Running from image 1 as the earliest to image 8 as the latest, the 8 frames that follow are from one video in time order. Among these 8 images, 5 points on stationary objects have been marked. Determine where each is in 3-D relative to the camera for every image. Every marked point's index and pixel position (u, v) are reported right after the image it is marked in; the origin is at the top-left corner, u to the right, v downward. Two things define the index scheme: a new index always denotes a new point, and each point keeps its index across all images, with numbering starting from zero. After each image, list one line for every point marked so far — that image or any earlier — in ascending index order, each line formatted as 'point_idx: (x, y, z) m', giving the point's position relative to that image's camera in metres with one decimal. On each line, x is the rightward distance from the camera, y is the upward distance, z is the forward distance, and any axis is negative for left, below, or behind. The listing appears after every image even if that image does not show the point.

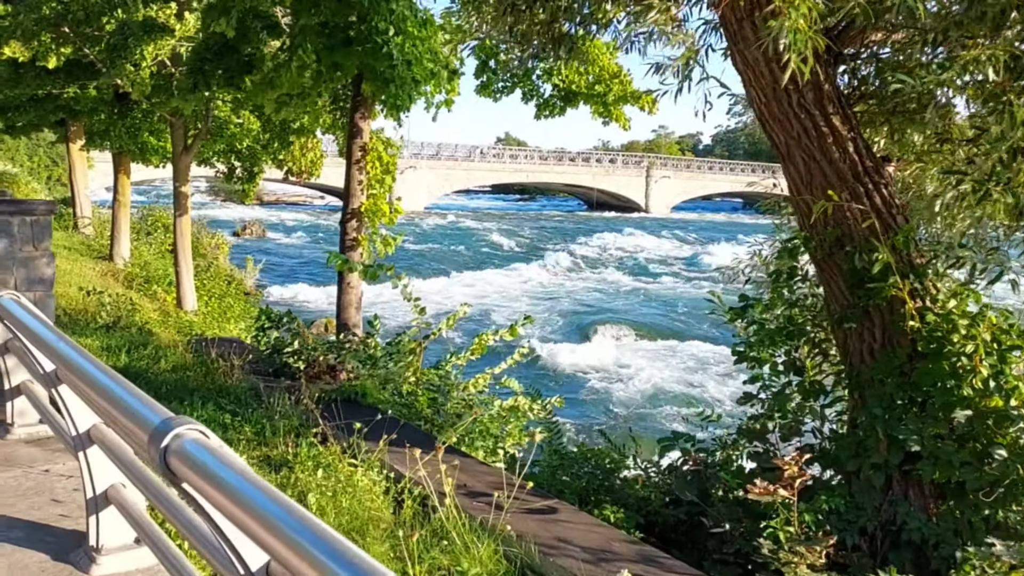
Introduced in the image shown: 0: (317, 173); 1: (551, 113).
0: (-3.5, +2.0, +14.7) m
1: (+0.4, +1.9, +9.1) m
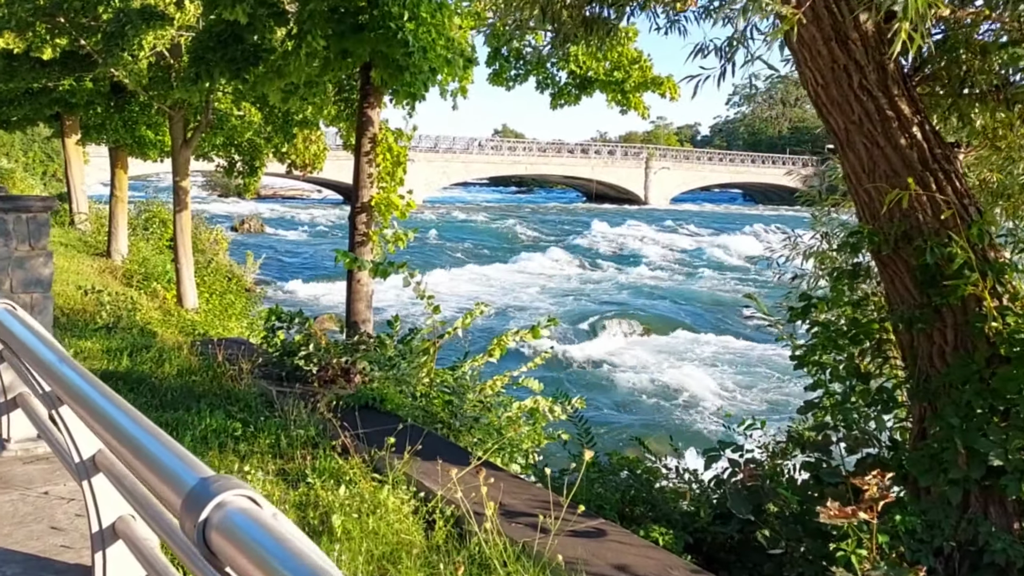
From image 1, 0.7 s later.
0: (-3.3, +2.1, +14.3) m
1: (+0.6, +2.0, +8.7) m
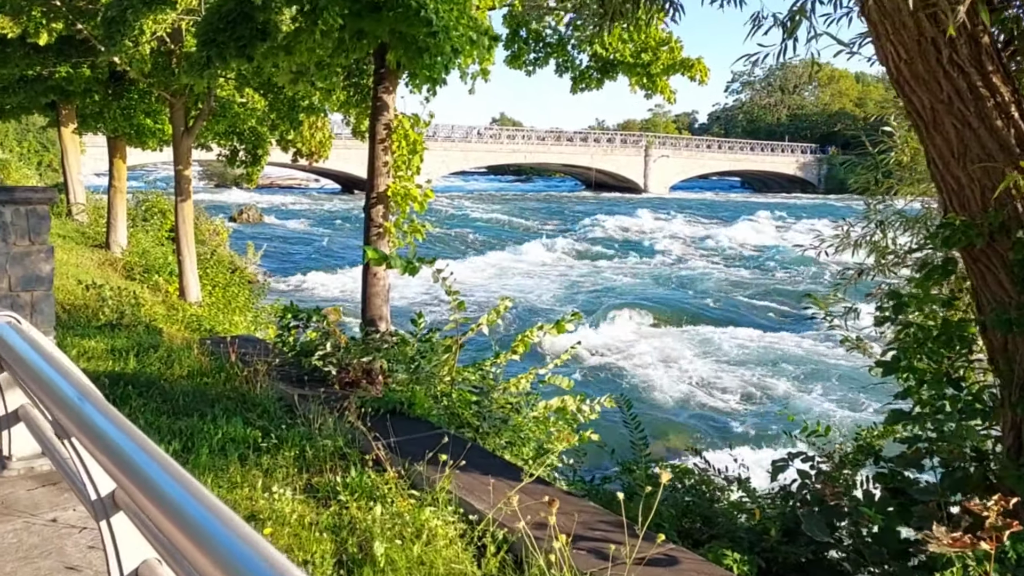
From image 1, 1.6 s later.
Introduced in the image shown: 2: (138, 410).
0: (-3.1, +2.2, +13.9) m
1: (+0.8, +2.0, +8.3) m
2: (-2.2, -0.7, +4.8) m
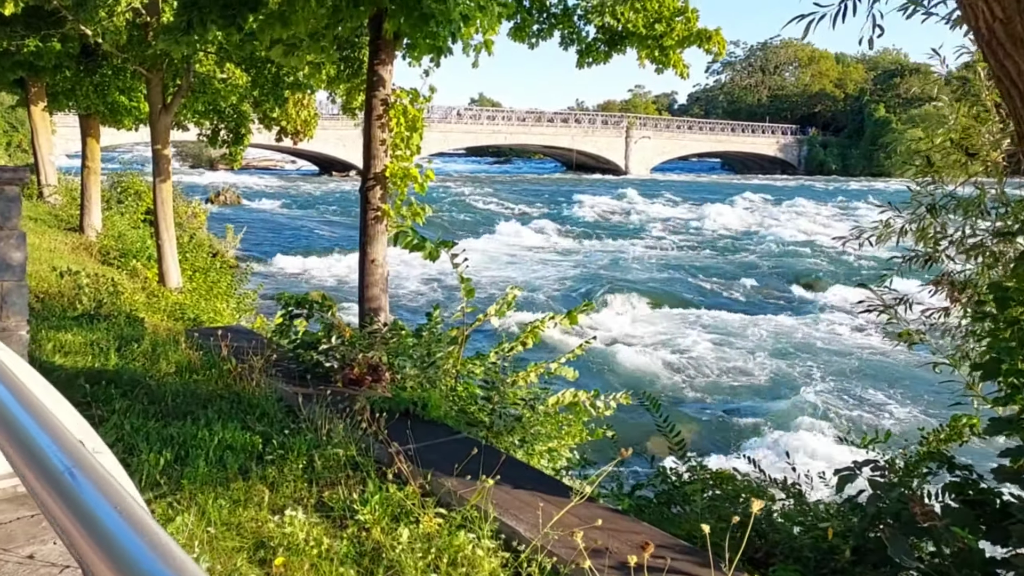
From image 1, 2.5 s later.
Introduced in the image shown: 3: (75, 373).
0: (-3.3, +2.5, +13.4) m
1: (+0.8, +2.2, +7.9) m
2: (-2.0, -0.7, +4.3) m
3: (-2.7, -0.5, +5.0) m
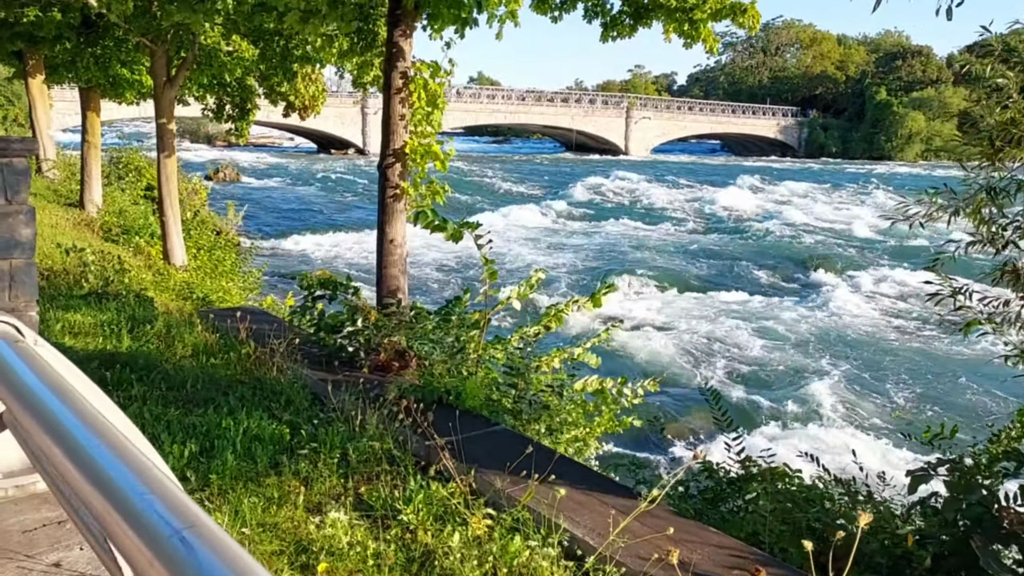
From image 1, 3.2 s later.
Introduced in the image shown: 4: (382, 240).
0: (-3.1, +2.8, +13.1) m
1: (+1.0, +2.3, +7.6) m
2: (-1.9, -0.6, +4.1) m
3: (-2.5, -0.4, +4.8) m
4: (-1.0, +0.4, +6.6) m
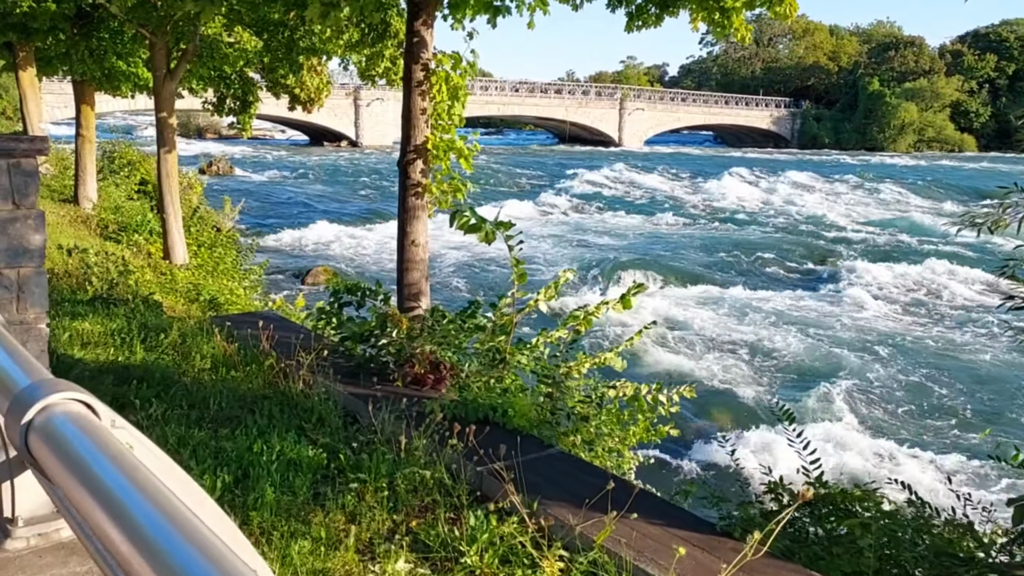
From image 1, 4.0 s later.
0: (-2.9, +2.8, +12.7) m
1: (+1.2, +2.3, +7.3) m
2: (-1.6, -0.6, +3.8) m
3: (-2.2, -0.4, +4.5) m
4: (-0.8, +0.4, +6.3) m
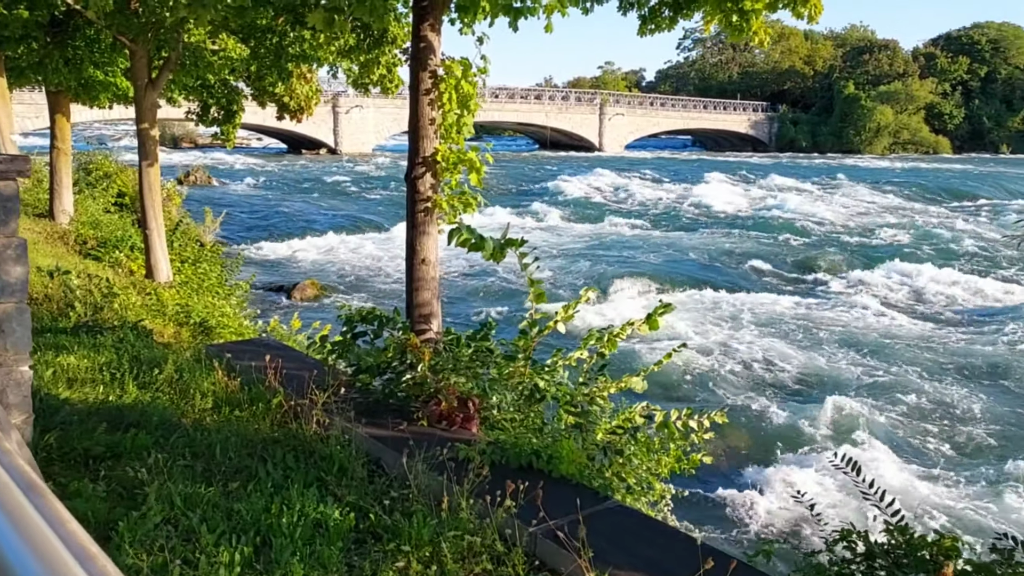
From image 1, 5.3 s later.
0: (-3.0, +2.6, +12.3) m
1: (+1.2, +2.2, +6.9) m
2: (-1.4, -0.8, +3.4) m
3: (-2.1, -0.6, +4.0) m
4: (-0.7, +0.2, +5.9) m
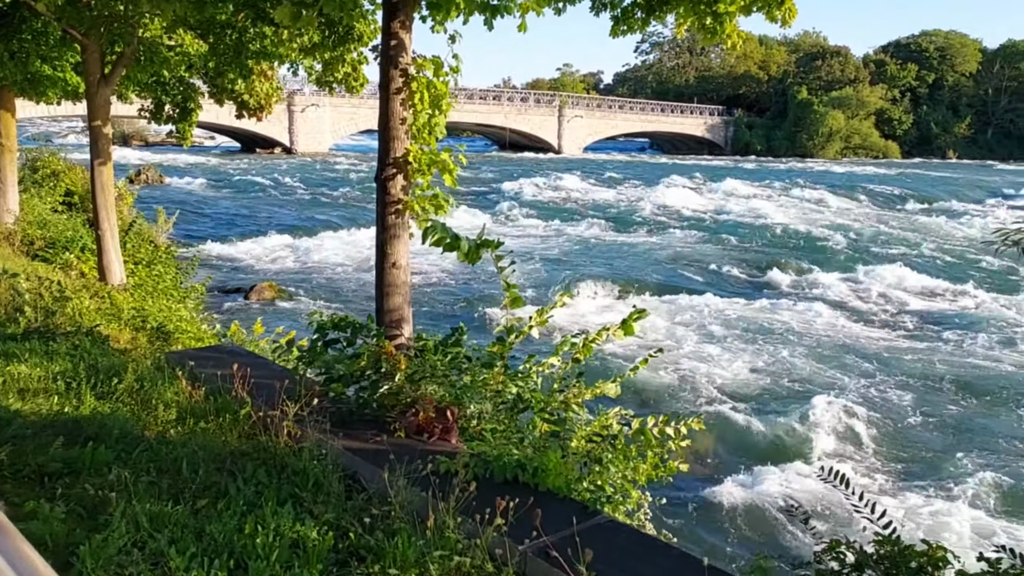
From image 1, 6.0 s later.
0: (-3.5, +2.6, +12.0) m
1: (+1.0, +2.2, +6.9) m
2: (-1.5, -0.8, +3.2) m
3: (-2.2, -0.6, +3.8) m
4: (-0.9, +0.2, +5.8) m
